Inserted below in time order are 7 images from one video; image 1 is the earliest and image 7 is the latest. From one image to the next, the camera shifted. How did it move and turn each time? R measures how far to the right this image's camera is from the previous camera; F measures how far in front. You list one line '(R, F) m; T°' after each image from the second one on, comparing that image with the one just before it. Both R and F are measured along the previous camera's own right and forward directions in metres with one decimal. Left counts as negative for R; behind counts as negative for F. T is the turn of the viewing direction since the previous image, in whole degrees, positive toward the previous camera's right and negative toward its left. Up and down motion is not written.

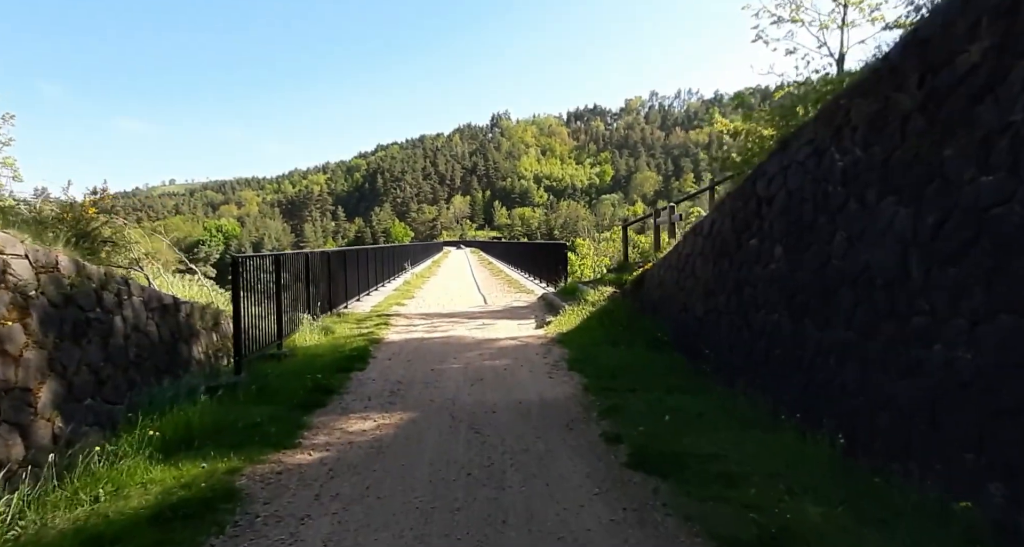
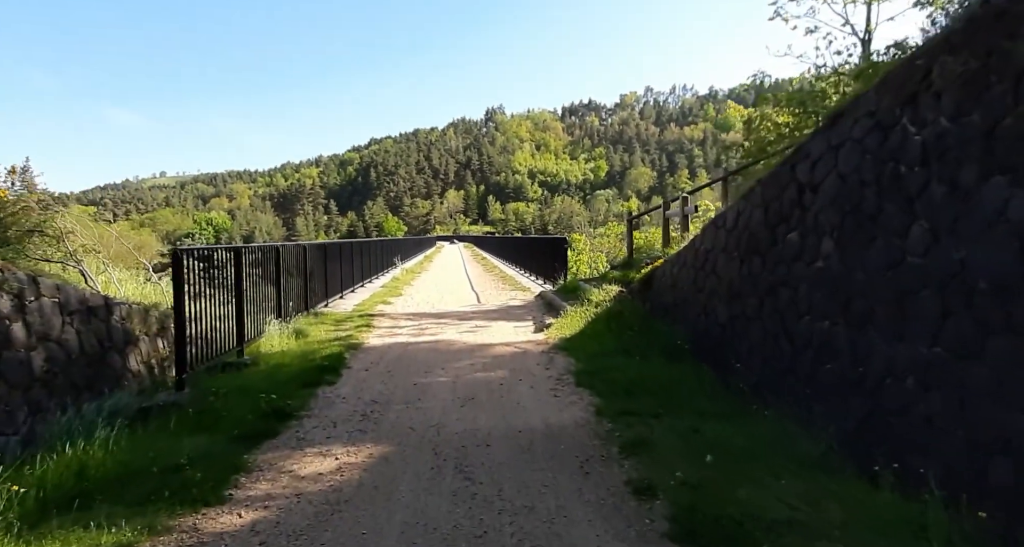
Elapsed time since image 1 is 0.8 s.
(0.0, +1.0) m; +1°
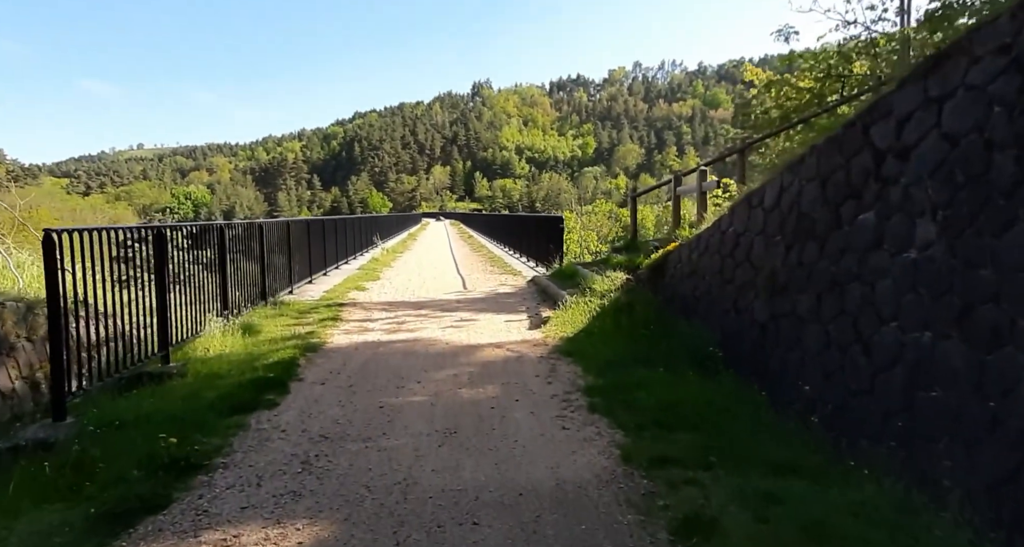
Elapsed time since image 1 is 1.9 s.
(-0.1, +1.3) m; +1°
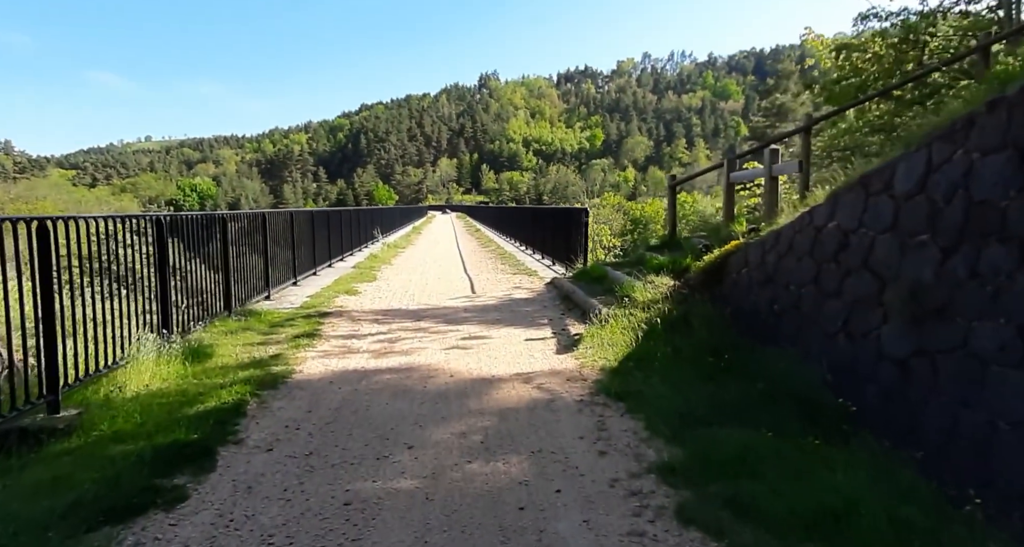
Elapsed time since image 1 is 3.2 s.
(-0.1, +1.6) m; -1°
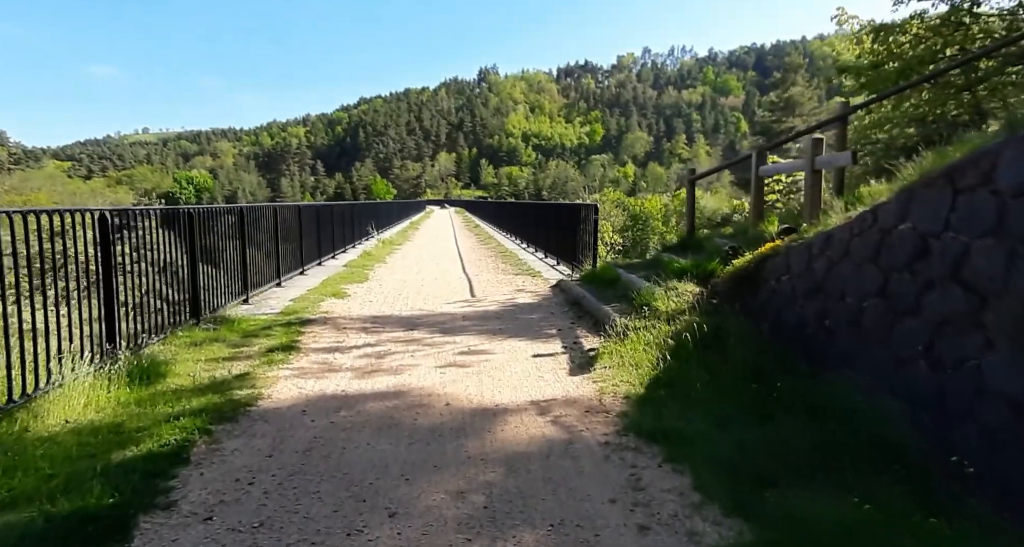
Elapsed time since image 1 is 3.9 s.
(-0.1, +0.8) m; 0°
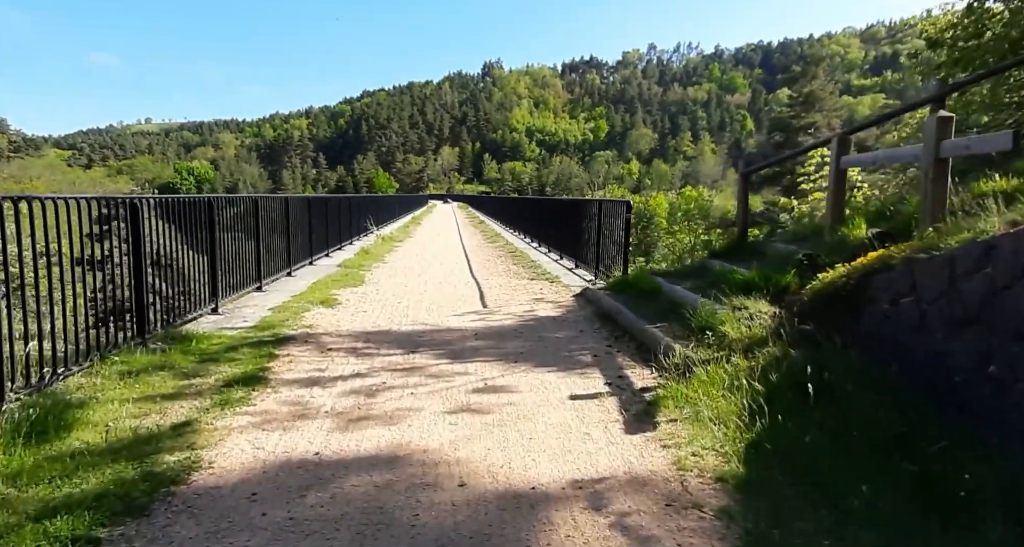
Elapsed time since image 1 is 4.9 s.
(-0.2, +1.3) m; 0°
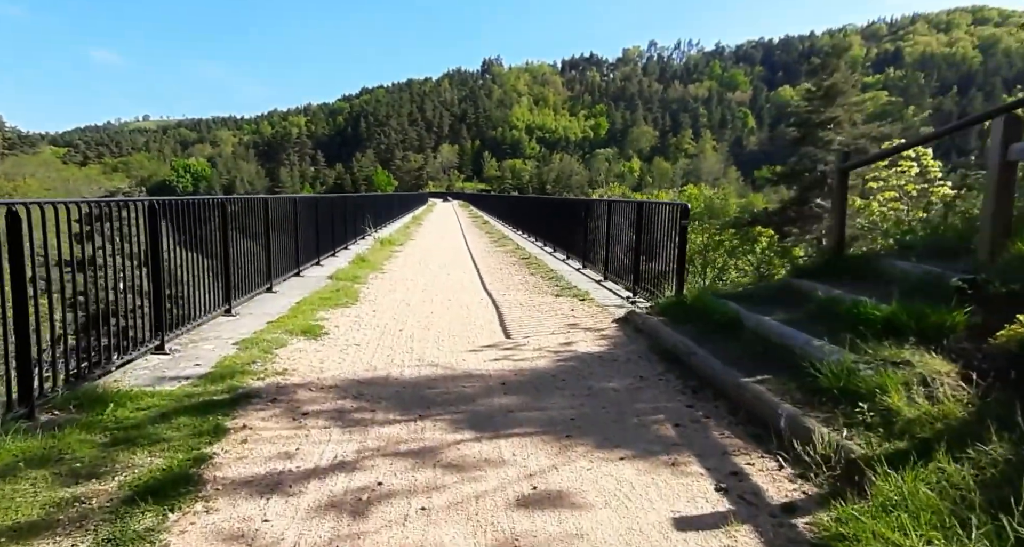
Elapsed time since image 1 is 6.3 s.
(-0.3, +1.6) m; 0°
